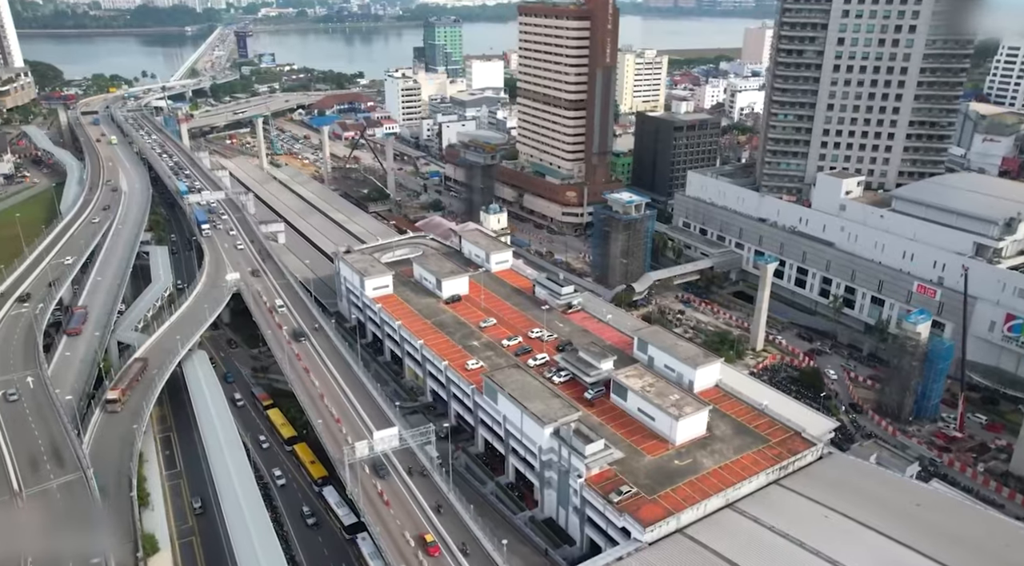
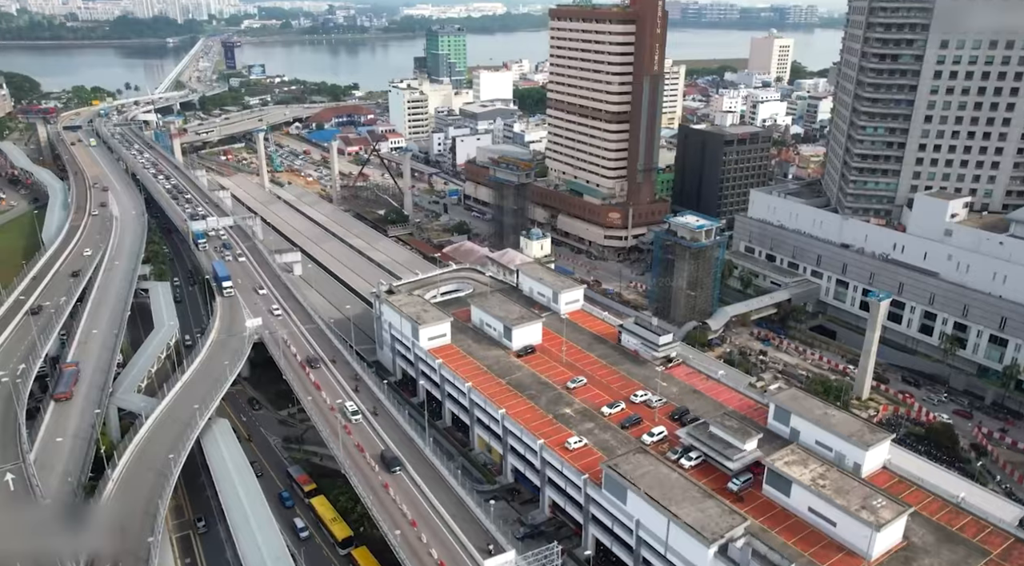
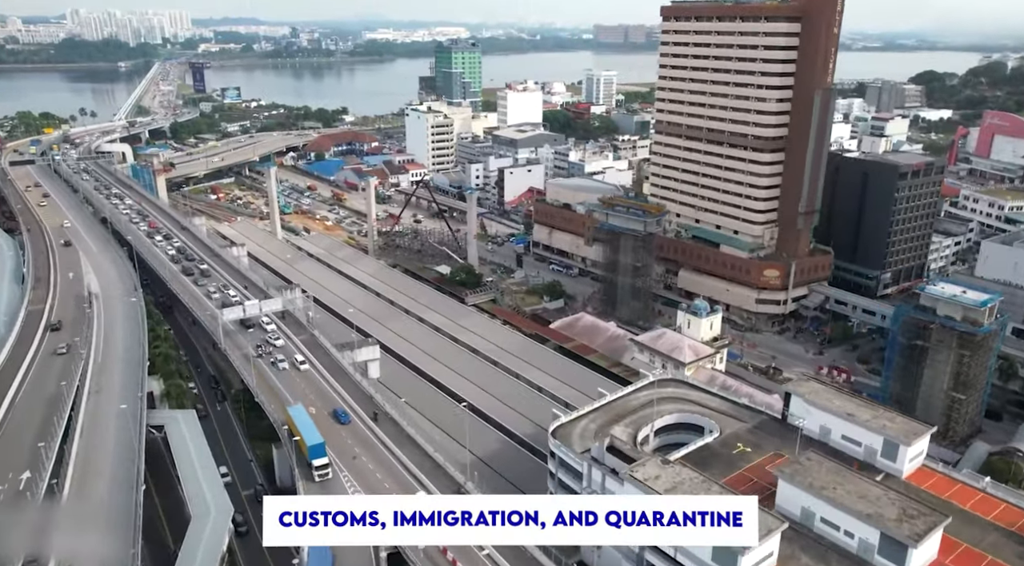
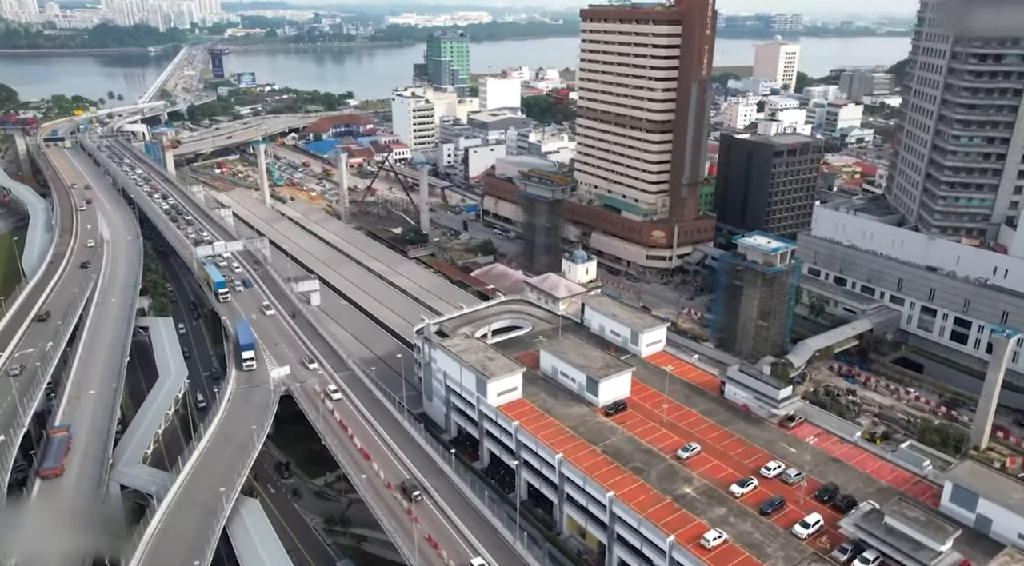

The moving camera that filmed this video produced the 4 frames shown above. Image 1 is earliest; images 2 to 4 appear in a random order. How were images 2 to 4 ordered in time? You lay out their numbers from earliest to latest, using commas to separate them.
2, 4, 3
